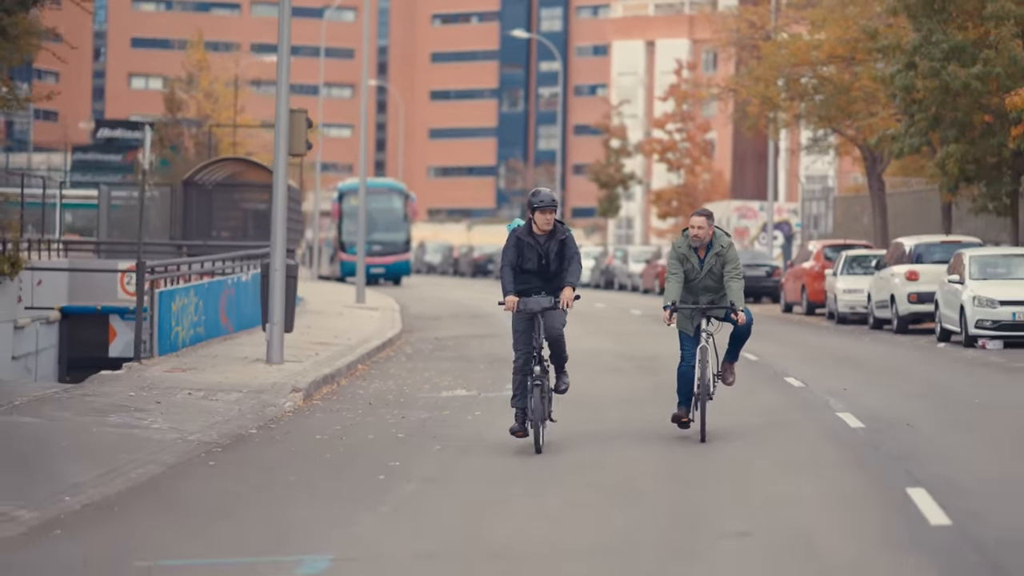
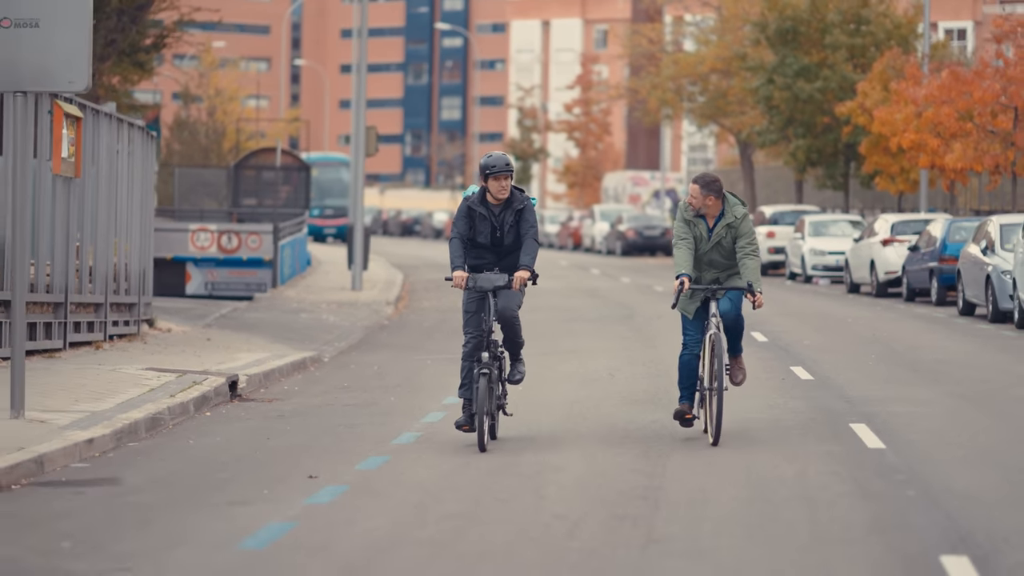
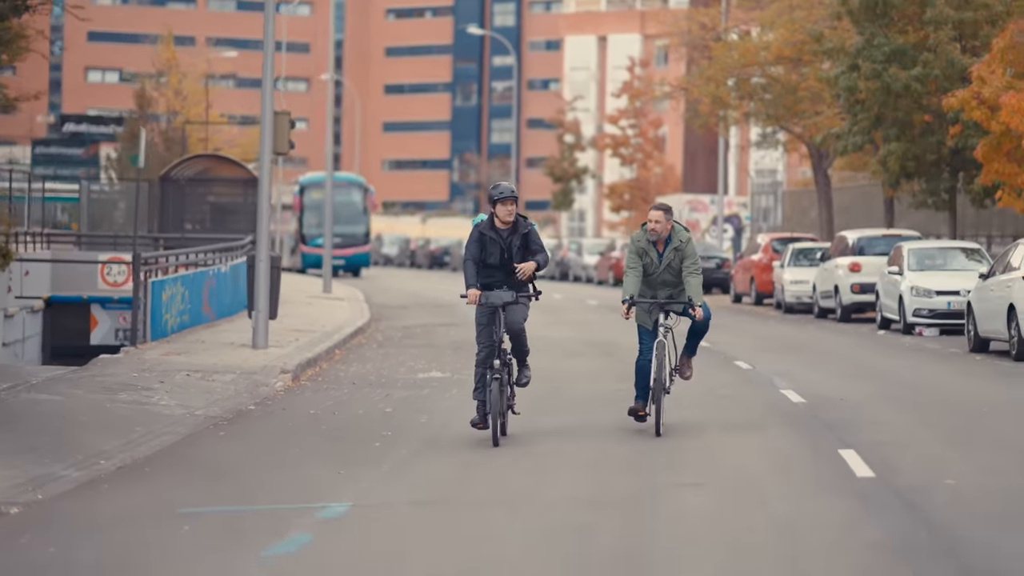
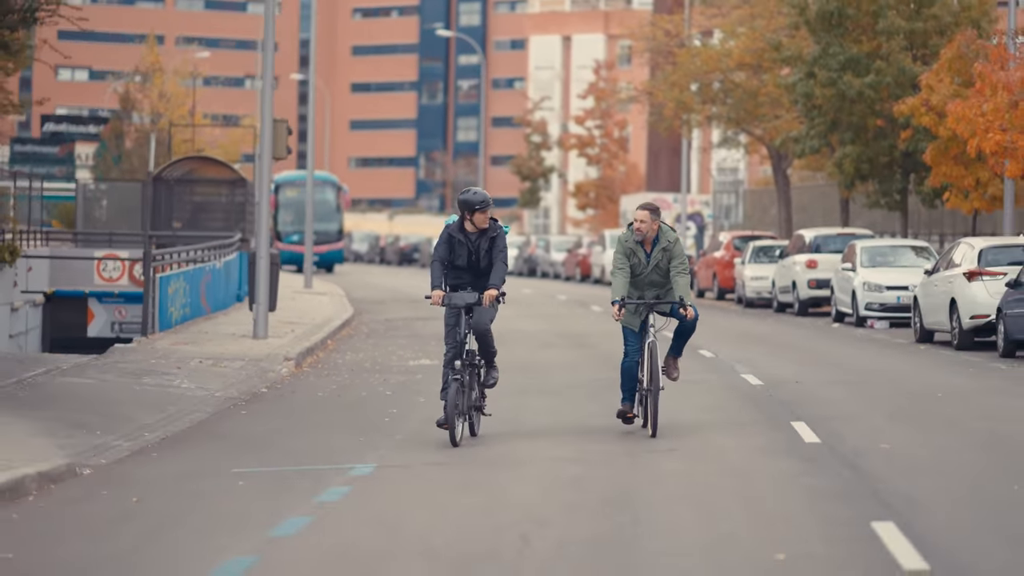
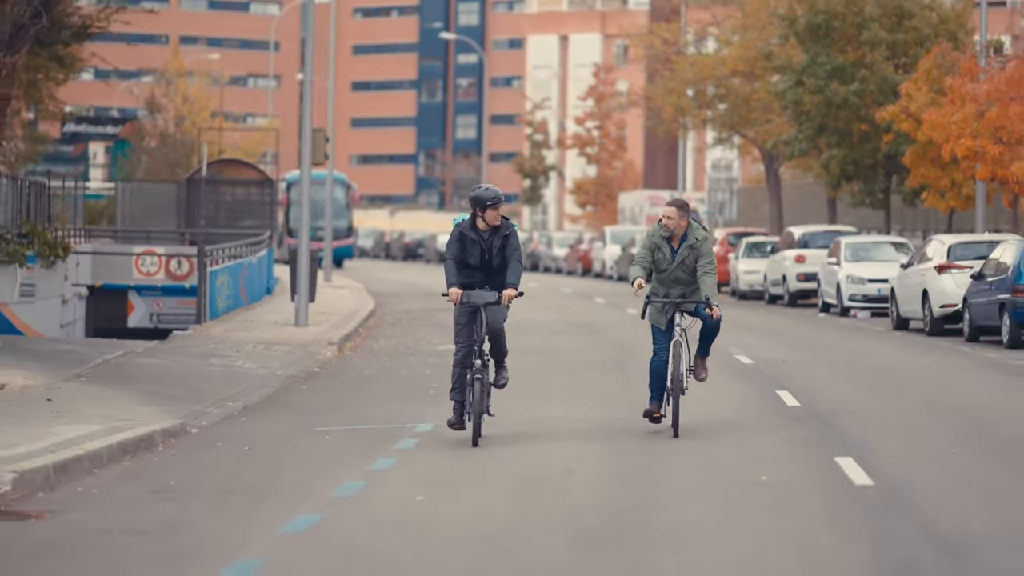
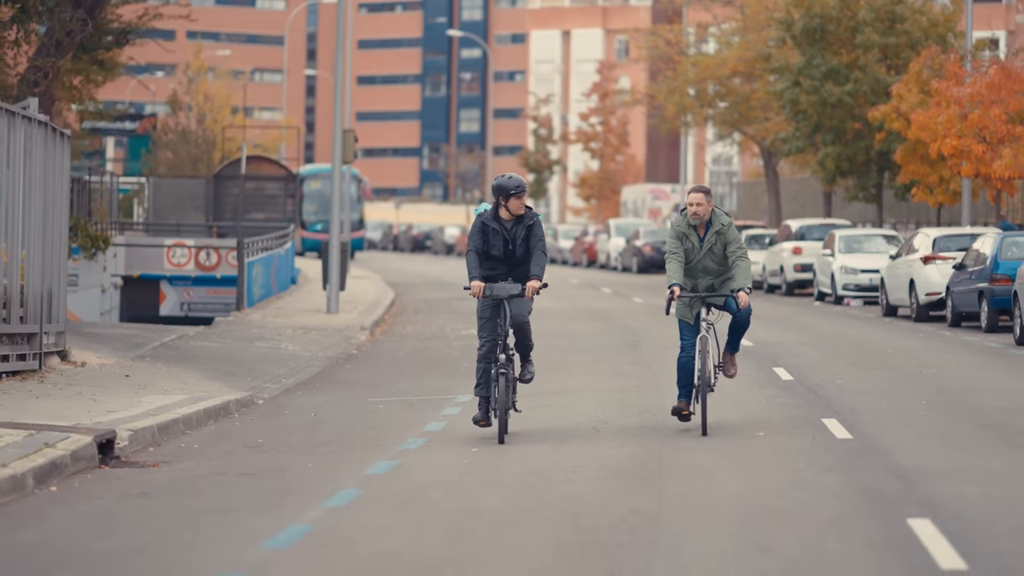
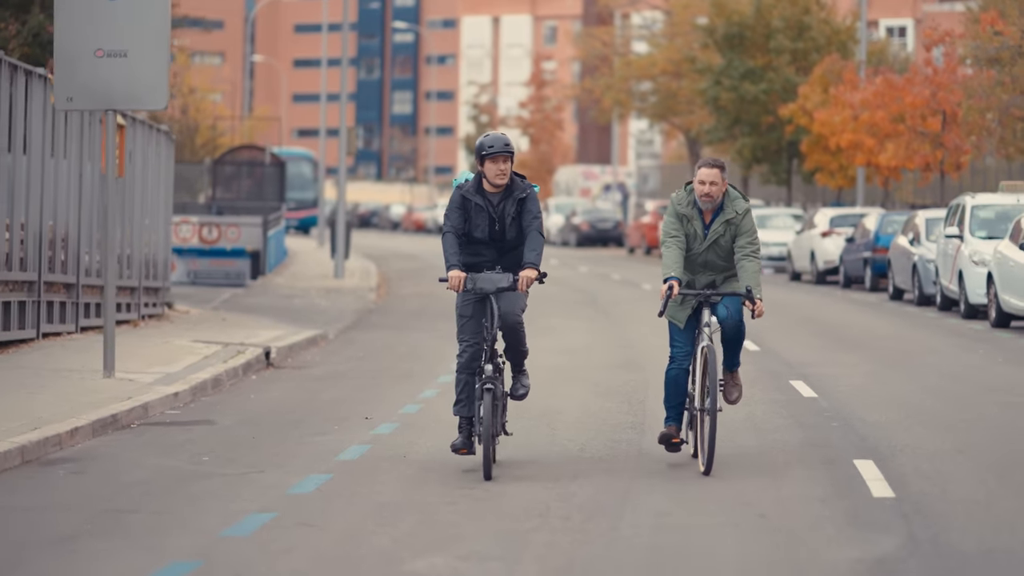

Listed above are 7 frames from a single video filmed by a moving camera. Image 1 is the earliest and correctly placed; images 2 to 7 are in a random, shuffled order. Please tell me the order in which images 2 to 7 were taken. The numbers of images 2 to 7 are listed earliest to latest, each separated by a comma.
3, 4, 5, 6, 2, 7
